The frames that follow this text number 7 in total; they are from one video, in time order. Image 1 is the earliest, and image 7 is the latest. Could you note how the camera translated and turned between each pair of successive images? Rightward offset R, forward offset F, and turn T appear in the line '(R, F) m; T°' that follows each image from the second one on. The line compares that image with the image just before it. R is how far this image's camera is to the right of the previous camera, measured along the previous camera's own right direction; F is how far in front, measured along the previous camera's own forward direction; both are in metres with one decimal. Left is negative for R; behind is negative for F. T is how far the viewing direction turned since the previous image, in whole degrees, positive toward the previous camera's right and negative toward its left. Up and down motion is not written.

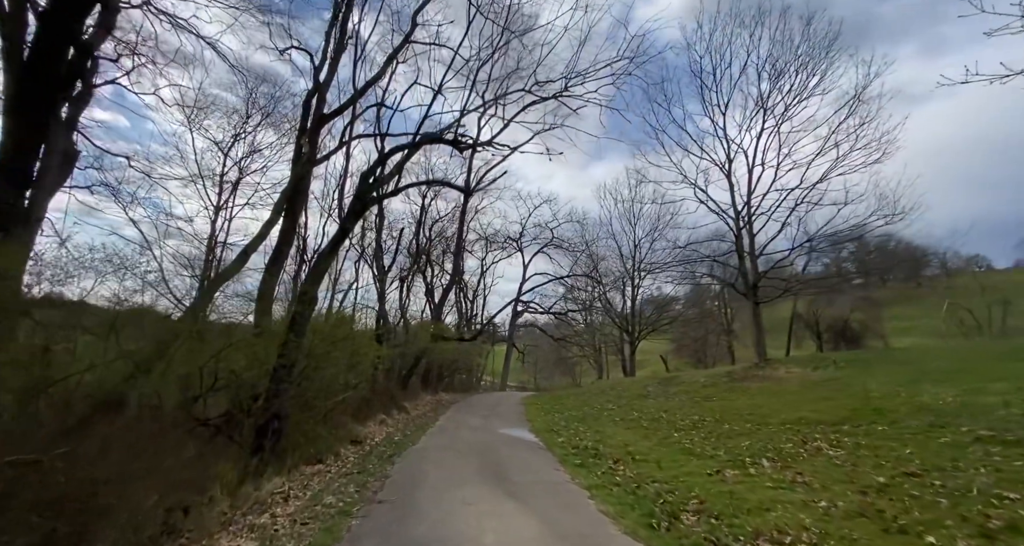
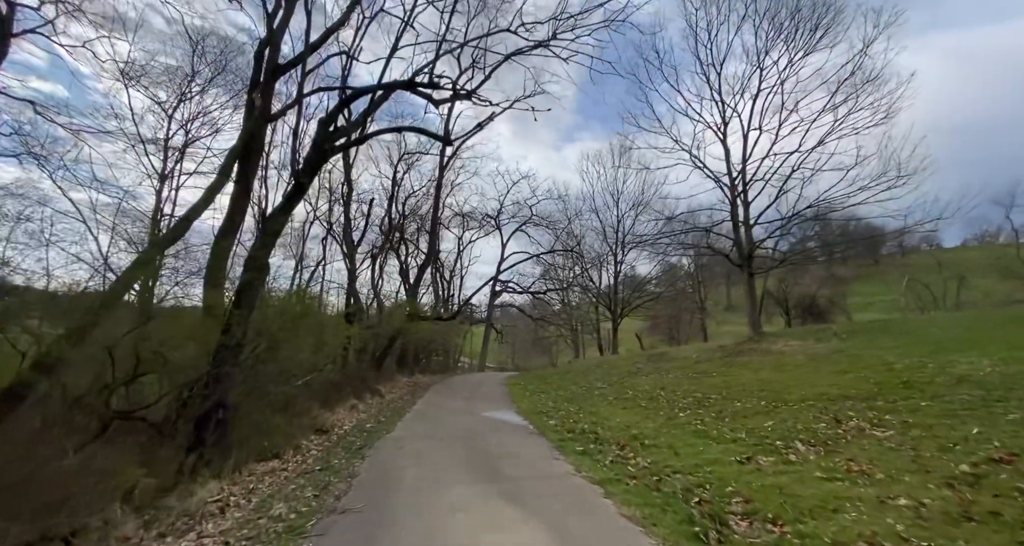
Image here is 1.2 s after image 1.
(-0.3, +1.5) m; +3°
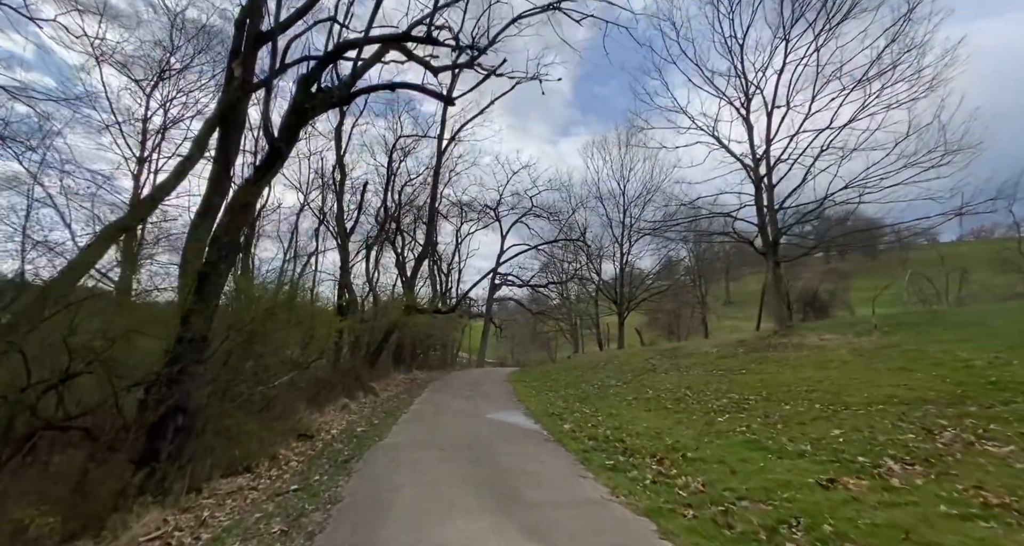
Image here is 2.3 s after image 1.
(-0.3, +1.4) m; 0°
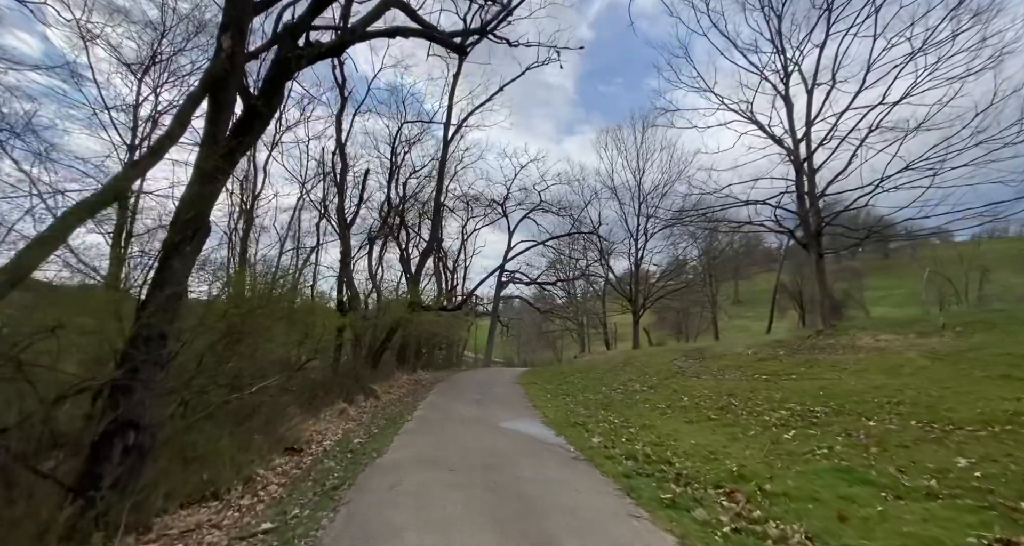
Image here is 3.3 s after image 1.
(-0.3, +1.5) m; -1°
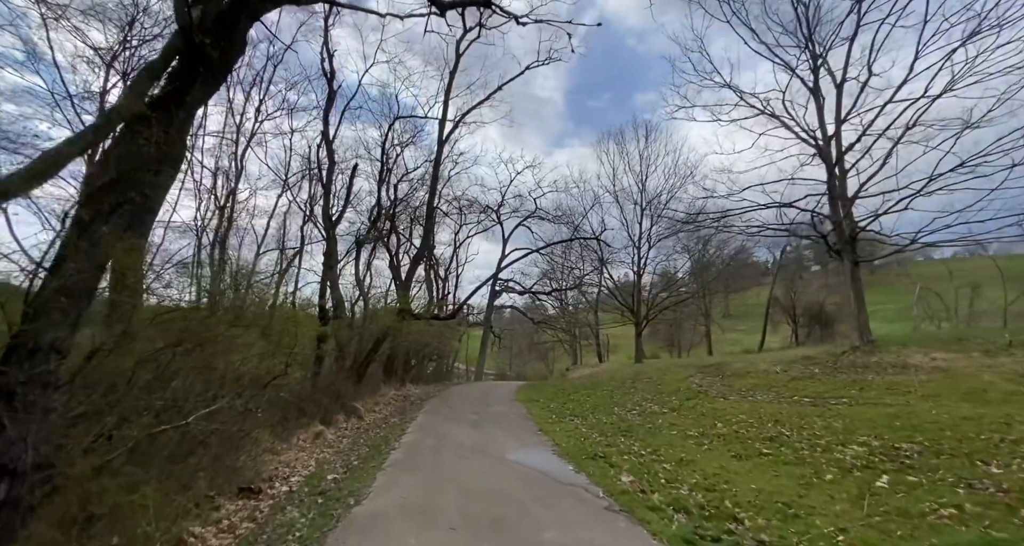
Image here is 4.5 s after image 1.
(-0.4, +1.6) m; +1°
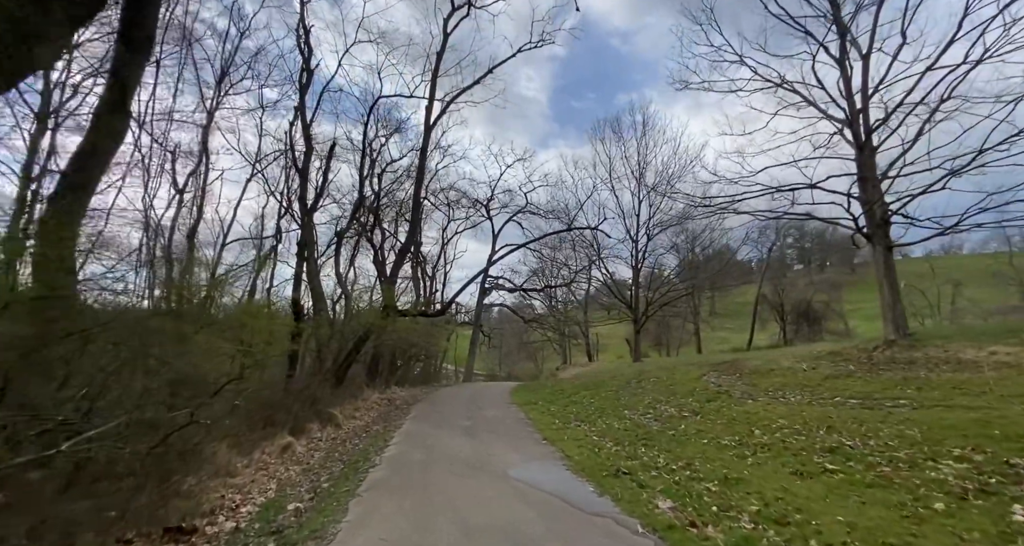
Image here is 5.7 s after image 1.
(-0.3, +1.6) m; +2°
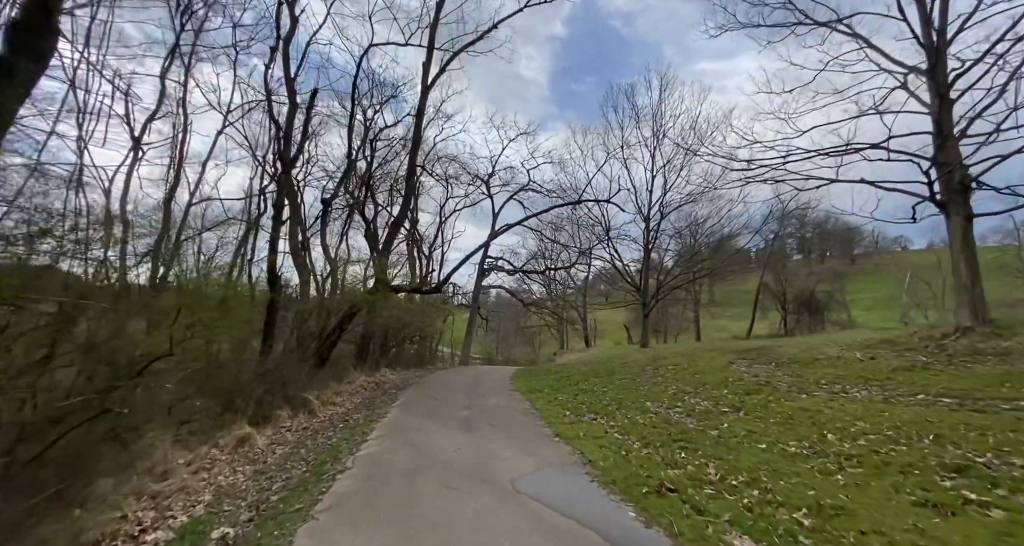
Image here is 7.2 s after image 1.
(-0.2, +1.9) m; 0°
